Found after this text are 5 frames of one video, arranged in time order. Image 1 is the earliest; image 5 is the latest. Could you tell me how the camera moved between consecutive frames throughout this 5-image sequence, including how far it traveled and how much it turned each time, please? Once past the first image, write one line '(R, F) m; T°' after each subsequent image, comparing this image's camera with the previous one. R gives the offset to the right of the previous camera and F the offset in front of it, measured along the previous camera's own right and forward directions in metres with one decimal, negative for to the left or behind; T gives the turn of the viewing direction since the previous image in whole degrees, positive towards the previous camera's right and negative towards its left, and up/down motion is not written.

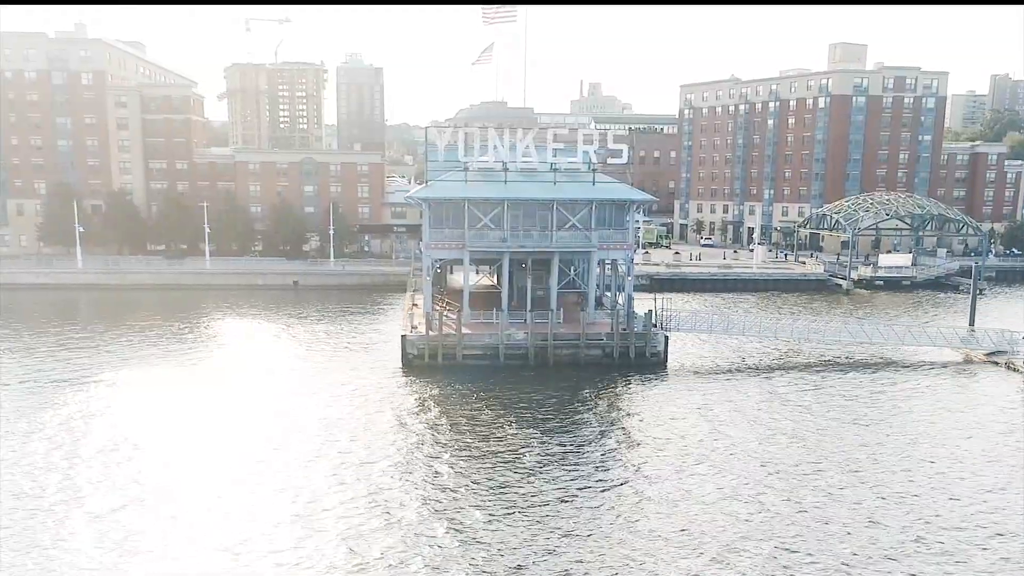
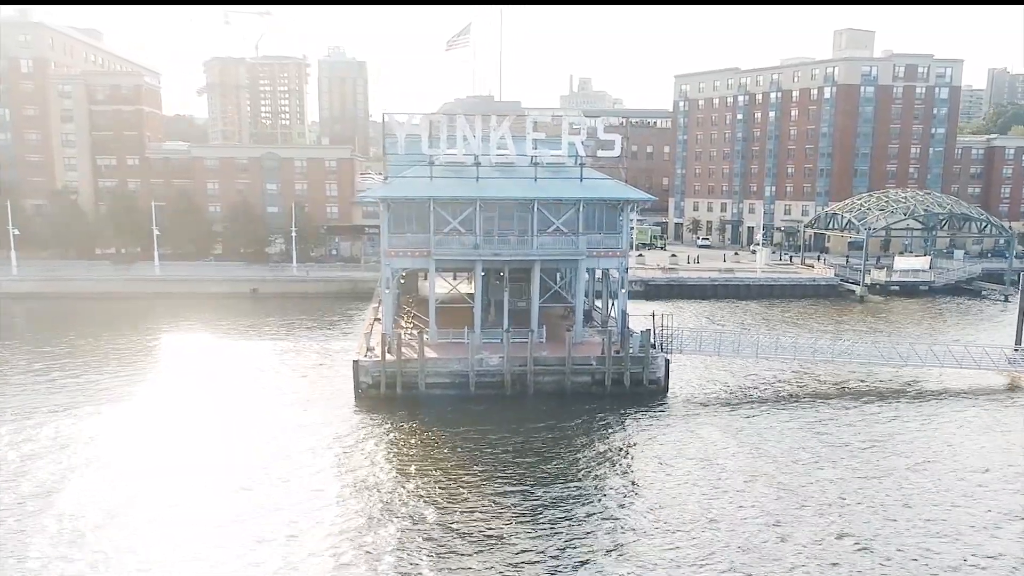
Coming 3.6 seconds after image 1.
(+0.8, +5.1) m; +1°
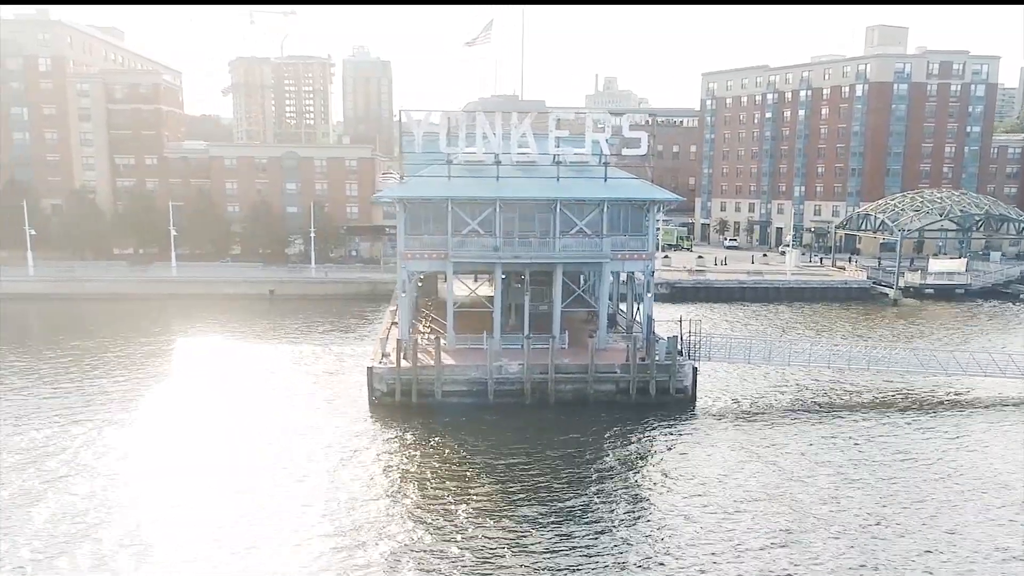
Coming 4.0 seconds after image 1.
(0.0, +1.1) m; -2°
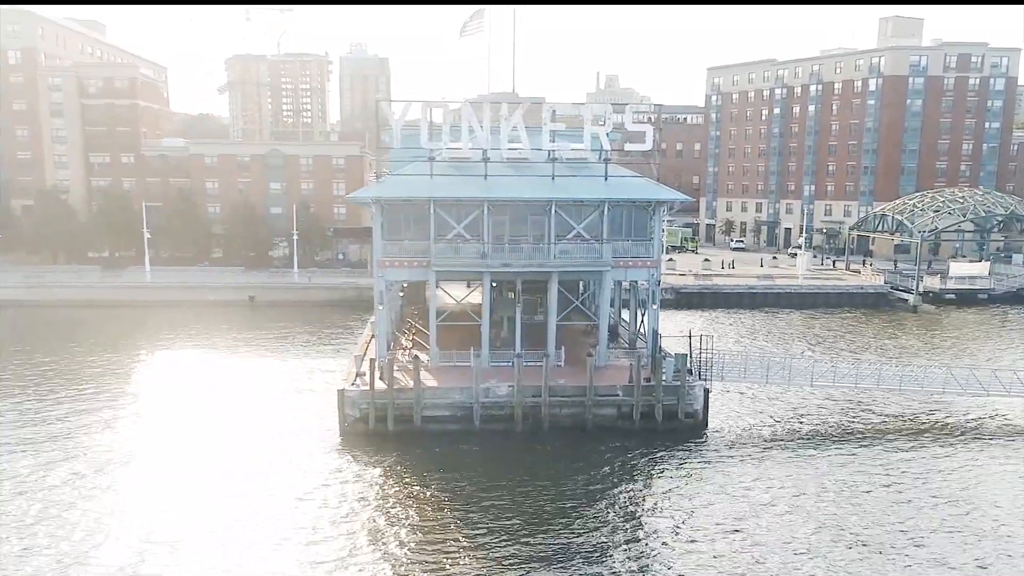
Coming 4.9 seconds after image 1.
(+0.4, +3.0) m; 0°
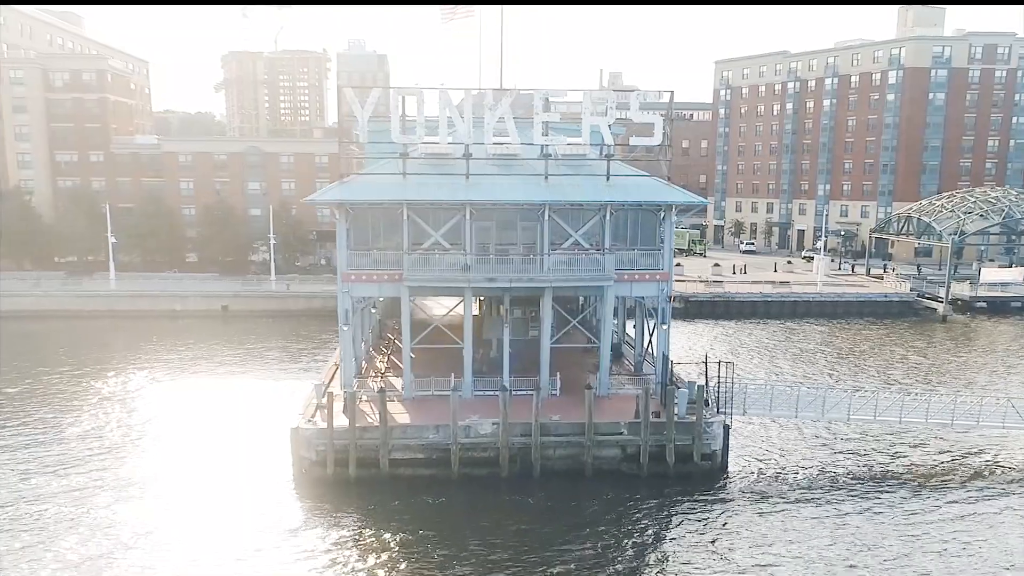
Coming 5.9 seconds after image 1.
(+0.5, +3.6) m; 0°
